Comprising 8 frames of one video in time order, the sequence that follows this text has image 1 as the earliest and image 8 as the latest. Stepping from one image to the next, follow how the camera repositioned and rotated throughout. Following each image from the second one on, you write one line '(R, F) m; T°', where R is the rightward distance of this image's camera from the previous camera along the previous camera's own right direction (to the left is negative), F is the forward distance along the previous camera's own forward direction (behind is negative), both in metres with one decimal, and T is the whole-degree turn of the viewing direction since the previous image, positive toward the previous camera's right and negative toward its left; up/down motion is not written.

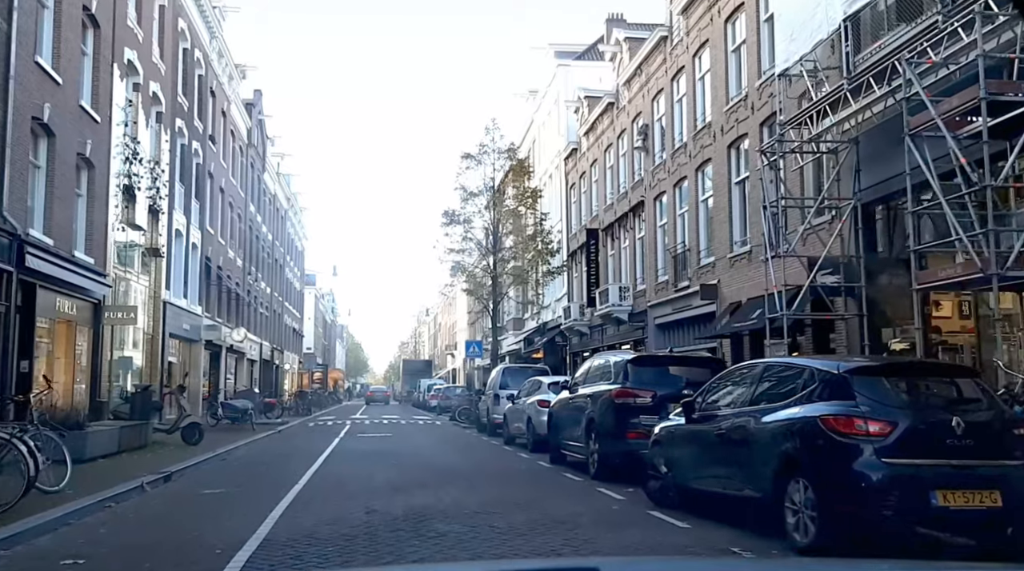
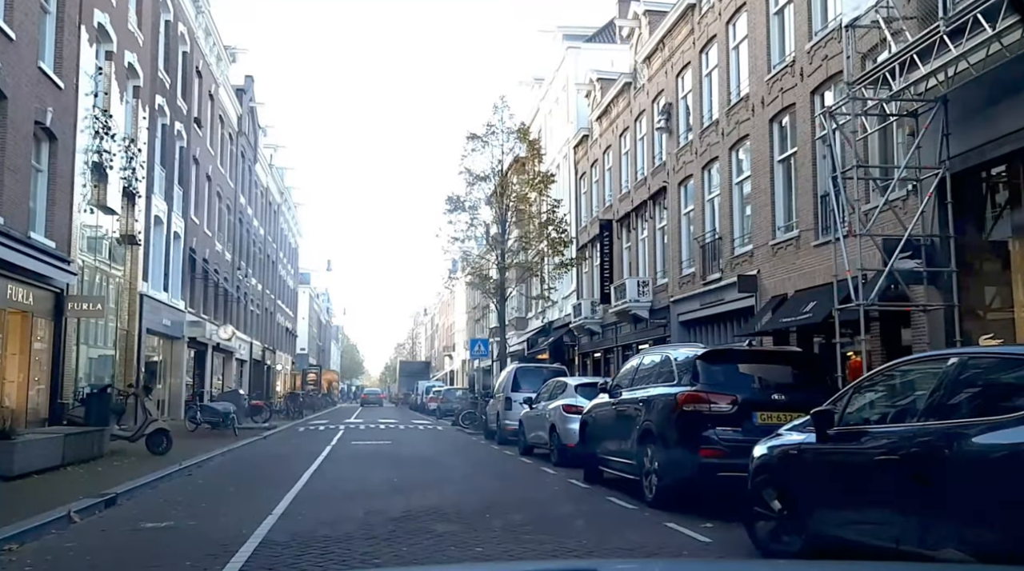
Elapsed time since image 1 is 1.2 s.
(-0.4, +2.4) m; 0°
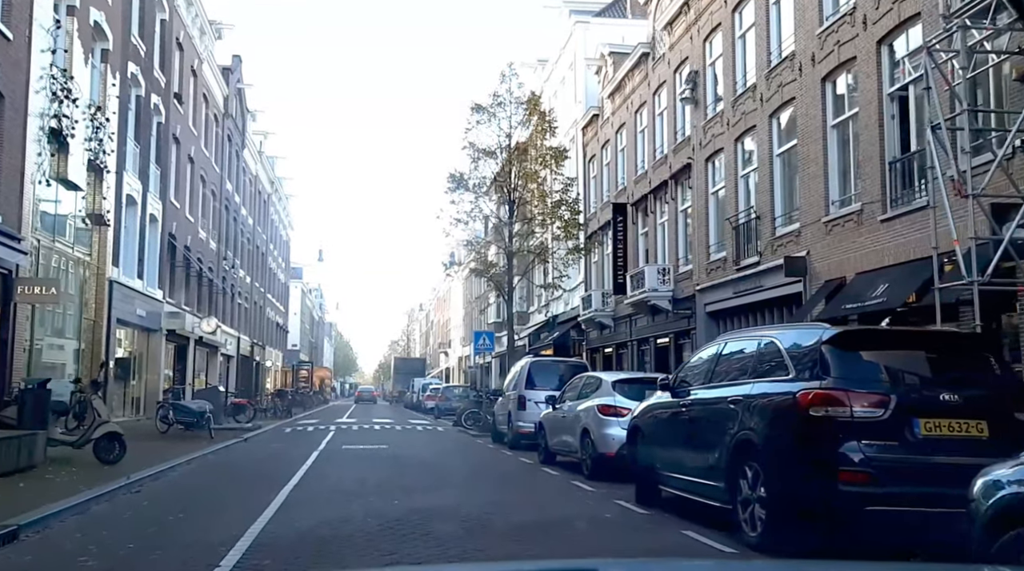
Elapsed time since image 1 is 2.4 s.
(-0.4, +2.5) m; 0°
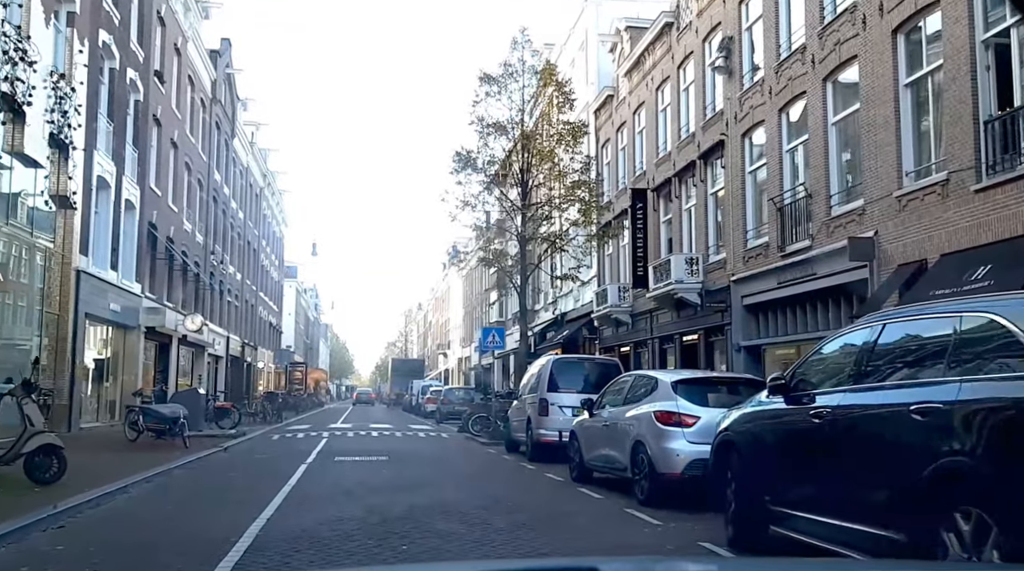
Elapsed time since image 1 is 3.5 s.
(-0.4, +2.4) m; 0°
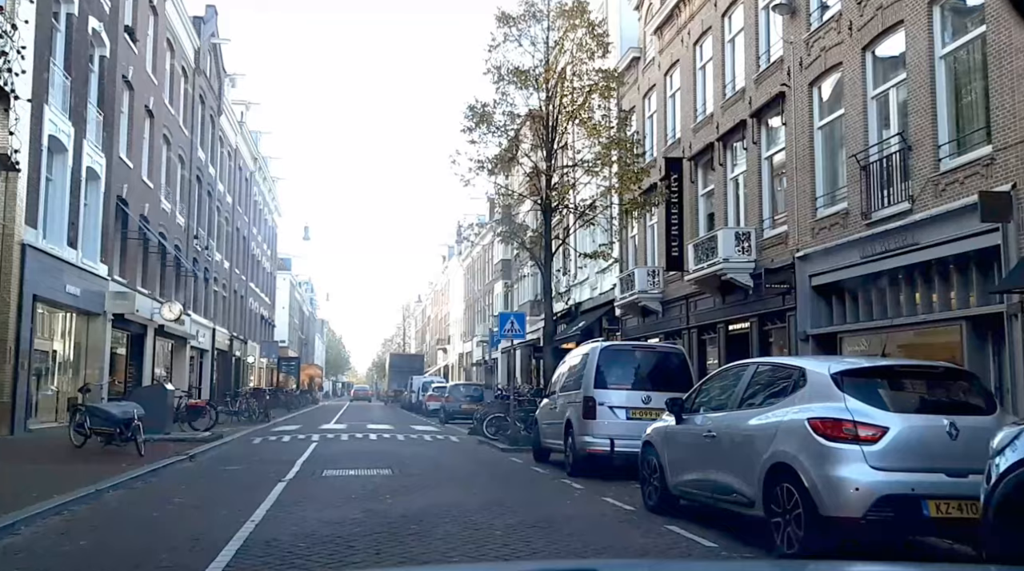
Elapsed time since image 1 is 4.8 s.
(-0.5, +3.2) m; 0°
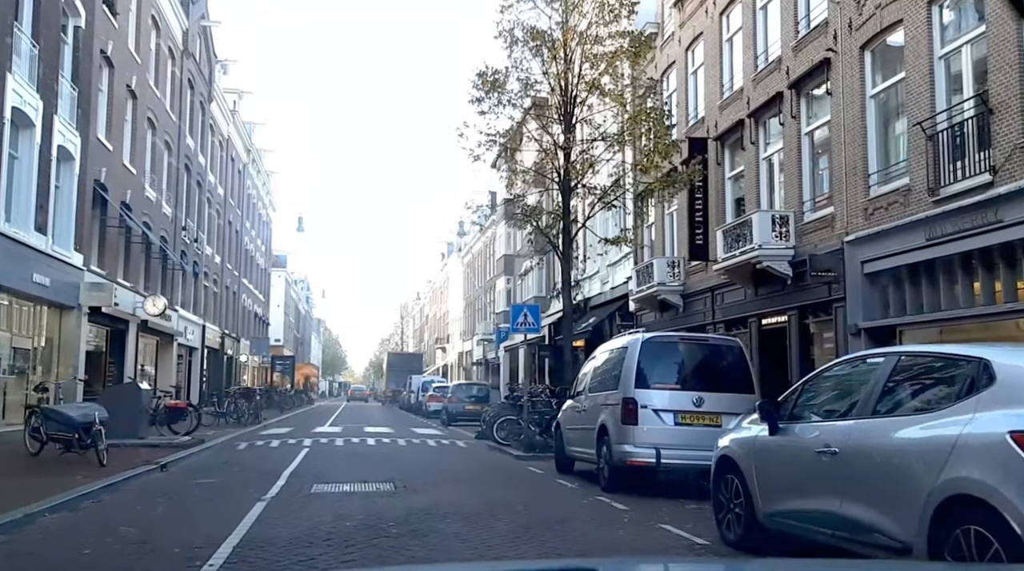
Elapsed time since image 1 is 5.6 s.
(-0.3, +1.9) m; 0°
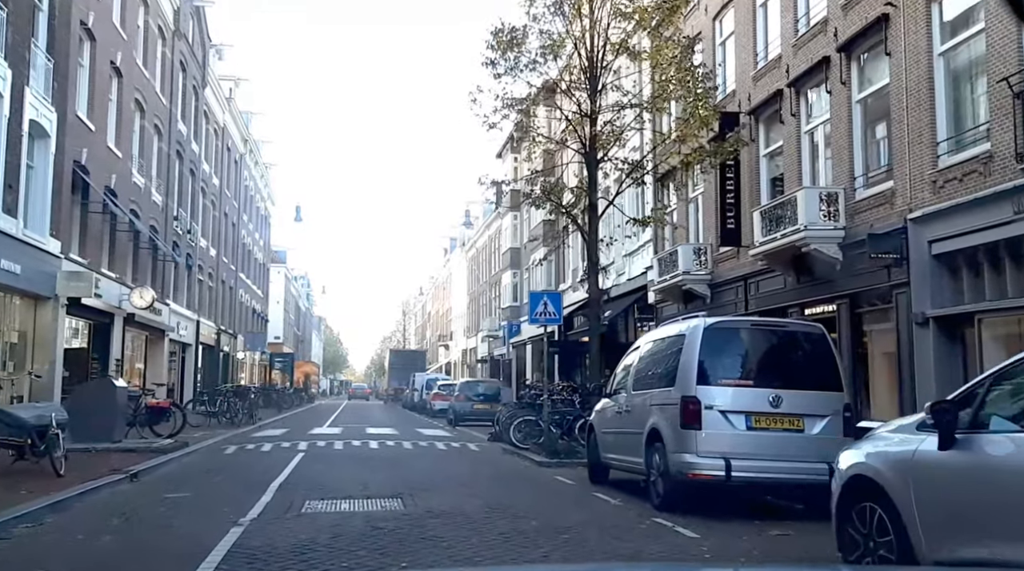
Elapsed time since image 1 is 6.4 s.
(-0.3, +1.8) m; 0°
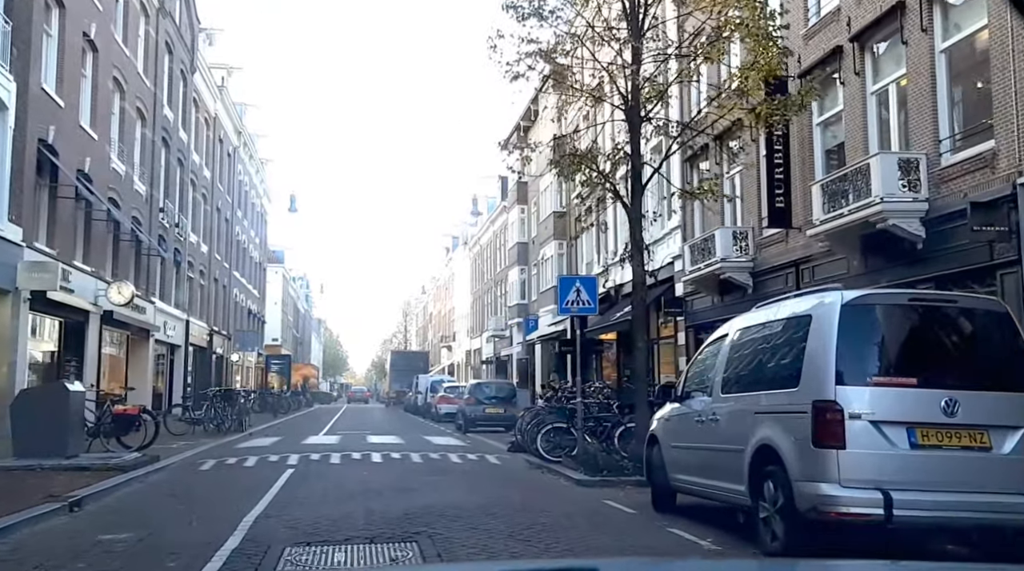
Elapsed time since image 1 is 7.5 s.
(-0.4, +2.3) m; 0°
